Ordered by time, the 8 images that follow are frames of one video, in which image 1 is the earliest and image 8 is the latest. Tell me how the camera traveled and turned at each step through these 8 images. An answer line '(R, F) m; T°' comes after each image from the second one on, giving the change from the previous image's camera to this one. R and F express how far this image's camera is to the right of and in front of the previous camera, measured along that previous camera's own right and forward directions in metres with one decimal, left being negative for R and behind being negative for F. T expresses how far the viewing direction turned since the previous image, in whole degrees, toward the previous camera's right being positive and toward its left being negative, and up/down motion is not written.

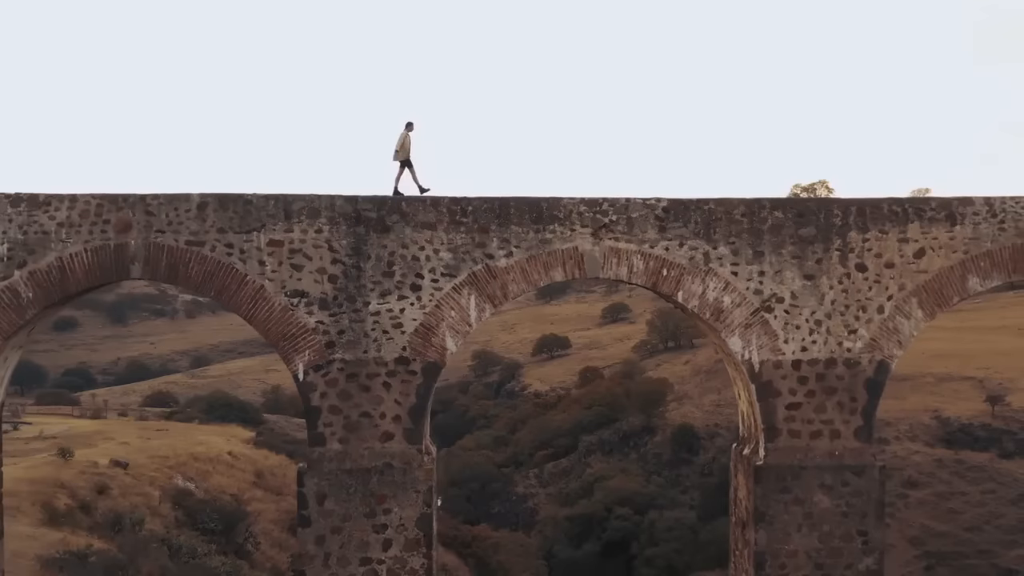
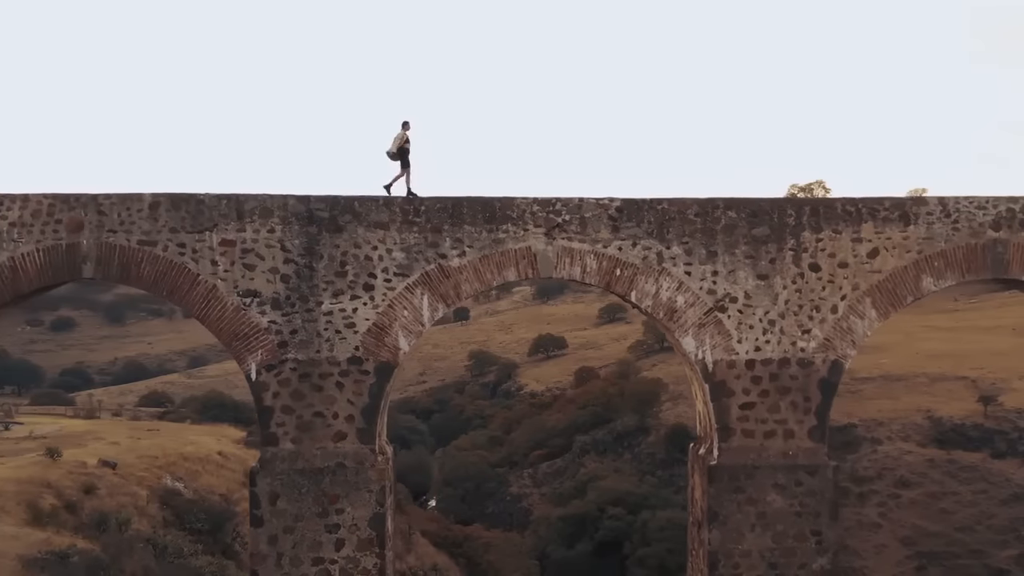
(+0.4, 0.0) m; 0°
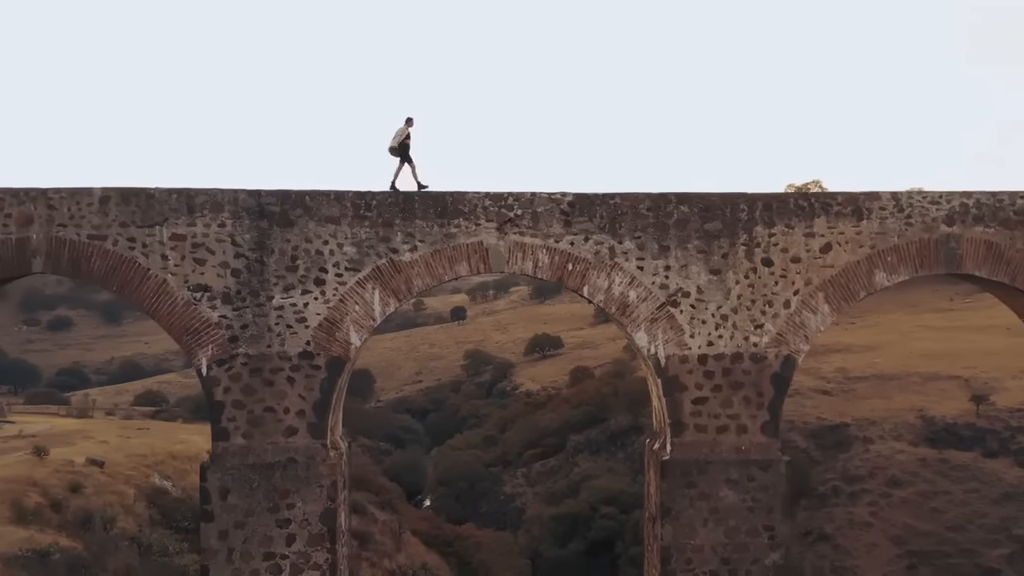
(+0.4, 0.0) m; 0°
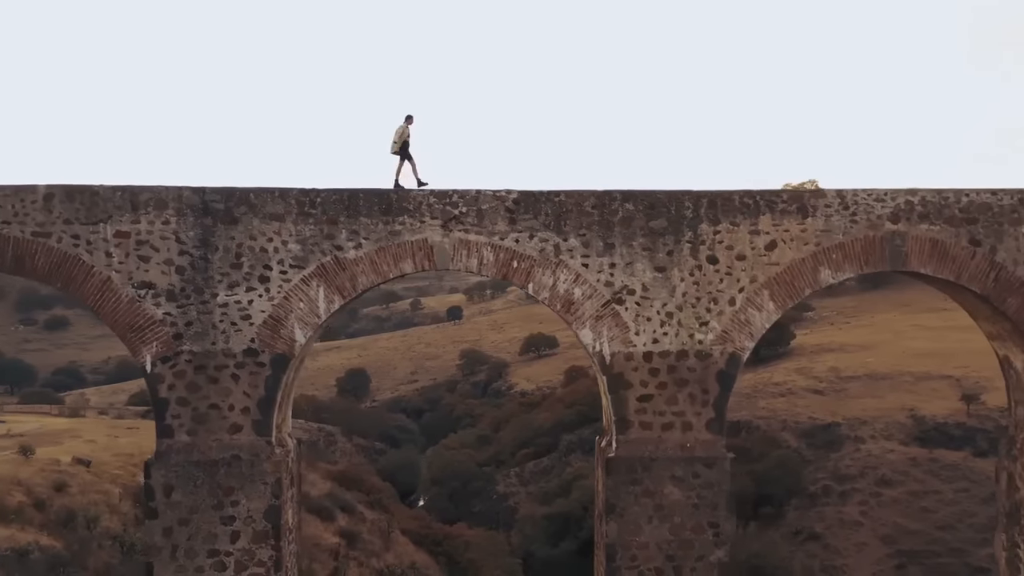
(+0.4, 0.0) m; 0°
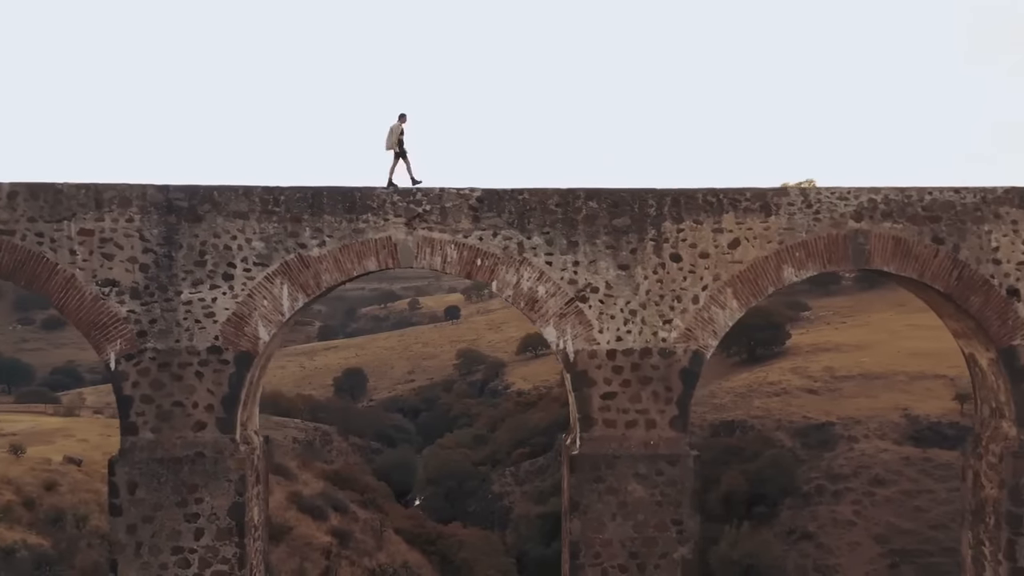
(+0.3, 0.0) m; 0°
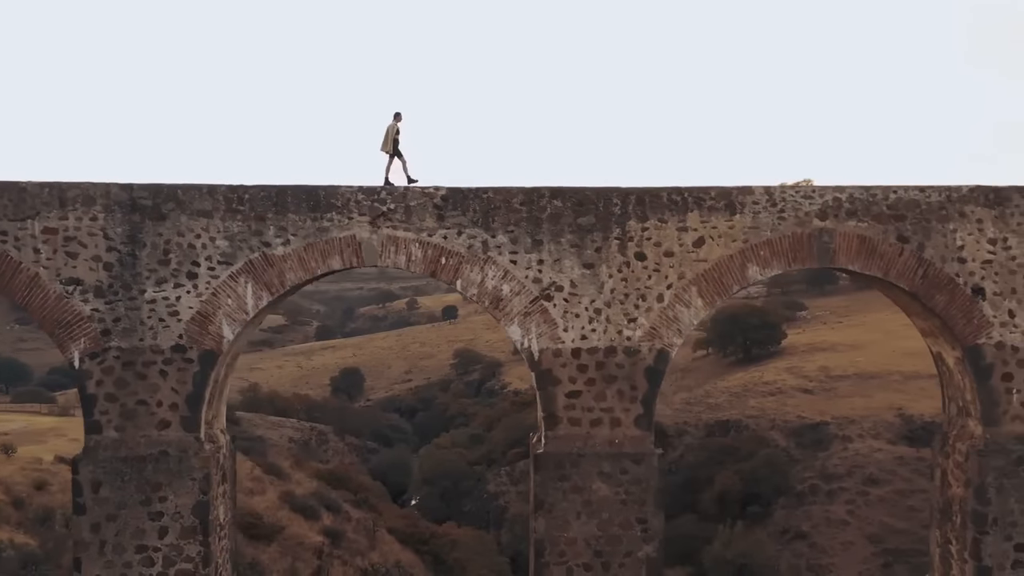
(+0.3, 0.0) m; 0°
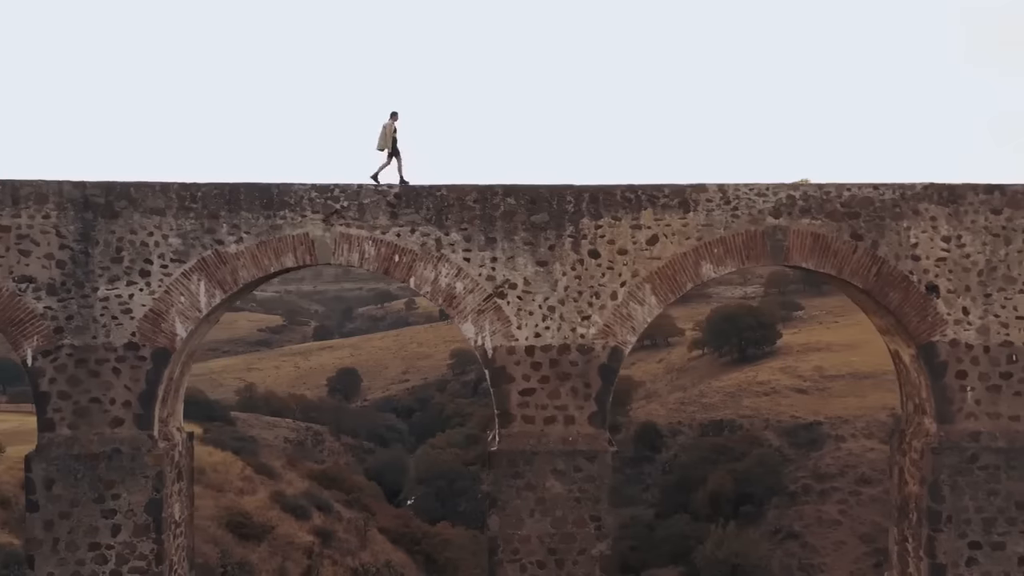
(+0.4, 0.0) m; 0°
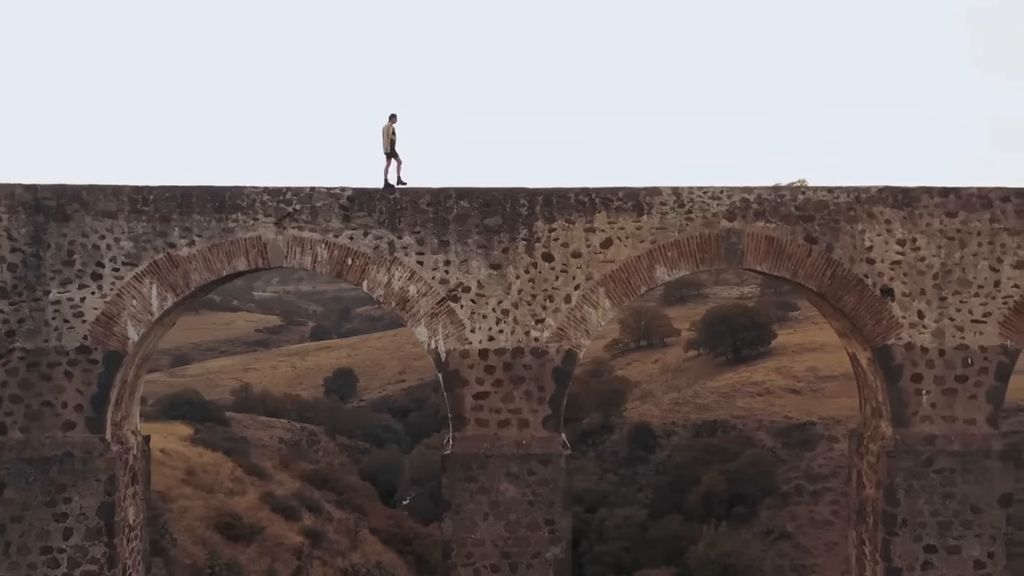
(+0.4, 0.0) m; 0°
